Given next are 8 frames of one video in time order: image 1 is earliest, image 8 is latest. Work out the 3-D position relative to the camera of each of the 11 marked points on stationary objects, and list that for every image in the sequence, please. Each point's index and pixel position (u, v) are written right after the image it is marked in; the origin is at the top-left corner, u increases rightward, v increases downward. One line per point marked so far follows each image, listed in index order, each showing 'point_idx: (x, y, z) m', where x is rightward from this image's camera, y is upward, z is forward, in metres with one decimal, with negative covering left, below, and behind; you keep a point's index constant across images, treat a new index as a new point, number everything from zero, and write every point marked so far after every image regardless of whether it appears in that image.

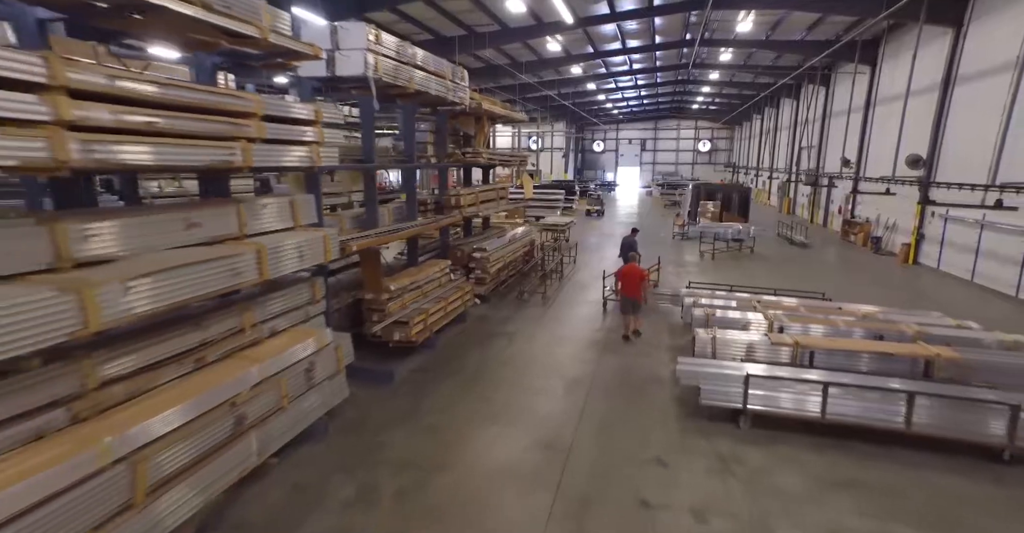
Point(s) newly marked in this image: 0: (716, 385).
0: (+1.9, -1.1, +4.4) m
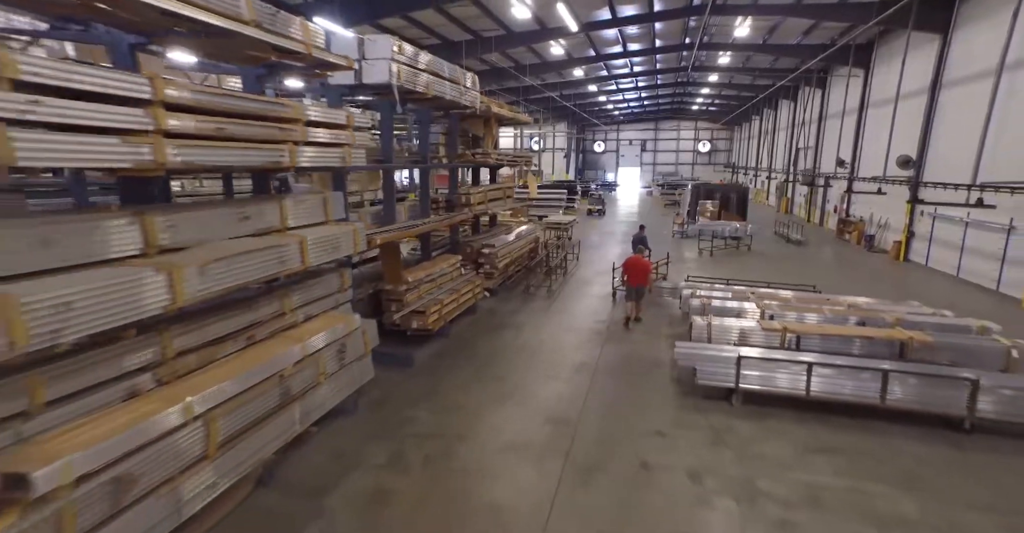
0: (+2.1, -1.0, +4.8) m
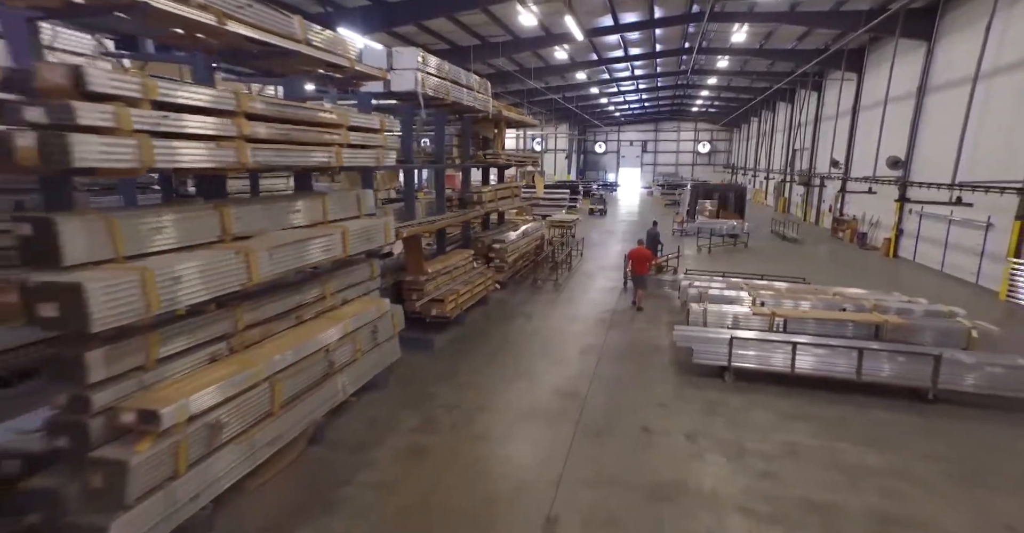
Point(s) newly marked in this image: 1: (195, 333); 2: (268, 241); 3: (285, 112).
0: (+2.2, -0.9, +5.4) m
1: (-2.2, -0.5, +3.4) m
2: (-1.9, +0.2, +3.8) m
3: (-1.8, +1.2, +3.9) m
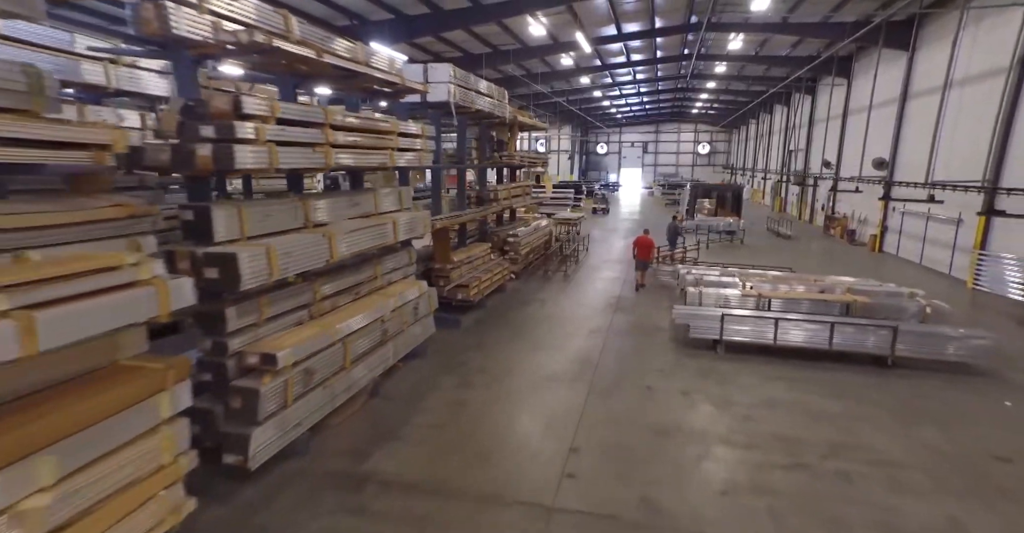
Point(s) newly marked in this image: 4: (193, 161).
0: (+2.5, -0.7, +6.3) m
1: (-2.0, -0.3, +4.2) m
2: (-1.7, +0.4, +4.7) m
3: (-1.5, +1.4, +4.8) m
4: (-2.1, +0.7, +3.3) m
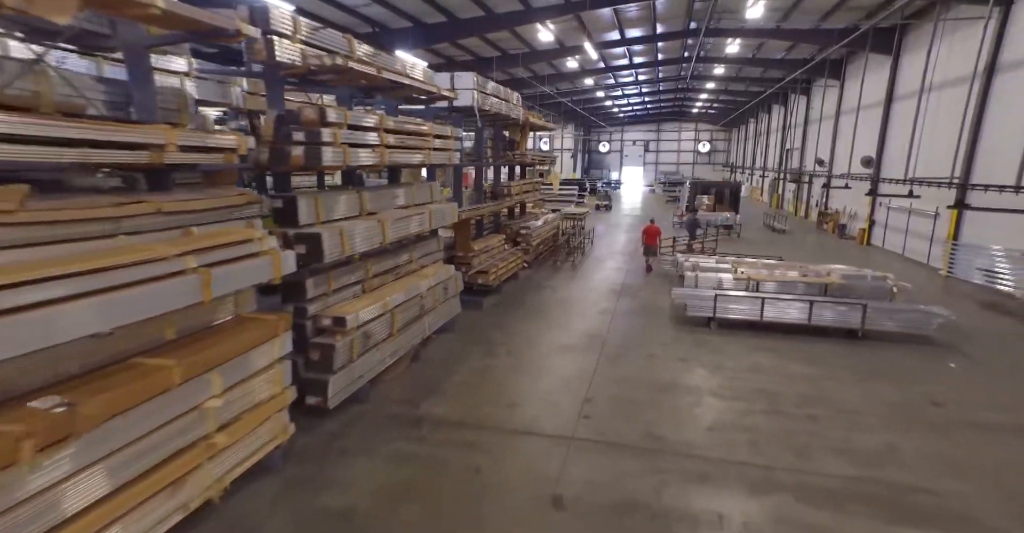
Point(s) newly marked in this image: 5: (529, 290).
0: (+2.7, -0.5, +7.1) m
1: (-1.7, -0.1, +5.1) m
2: (-1.4, +0.6, +5.6) m
3: (-1.3, +1.6, +5.6) m
4: (-1.9, +0.9, +4.1) m
5: (+0.3, -0.5, +9.4) m
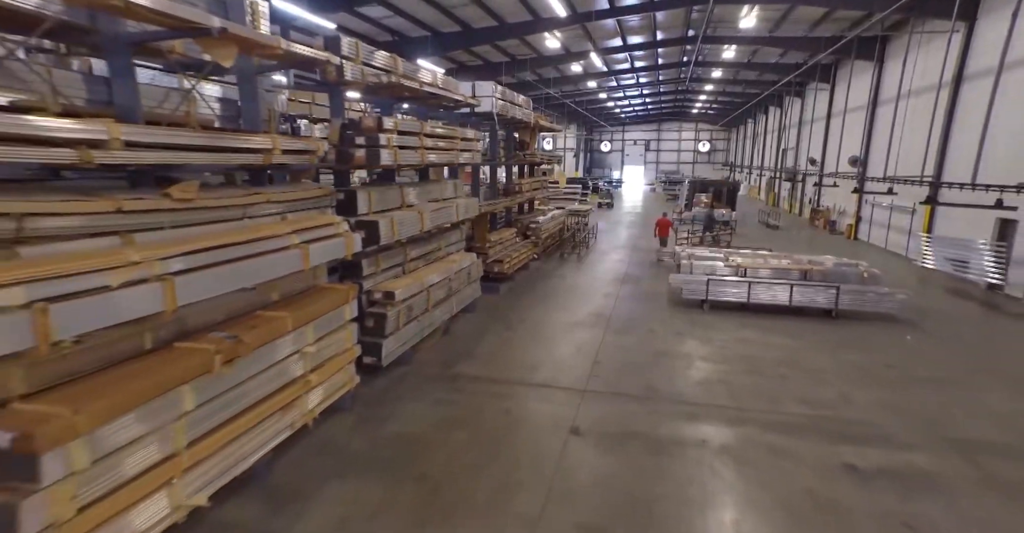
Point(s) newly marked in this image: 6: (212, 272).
0: (+3.0, -0.3, +8.0) m
1: (-1.5, +0.1, +6.0) m
2: (-1.2, +0.8, +6.5) m
3: (-1.0, +1.8, +6.5) m
4: (-1.7, +1.1, +5.0) m
5: (+0.6, -0.3, +10.3) m
6: (-1.9, 0.0, +3.0) m
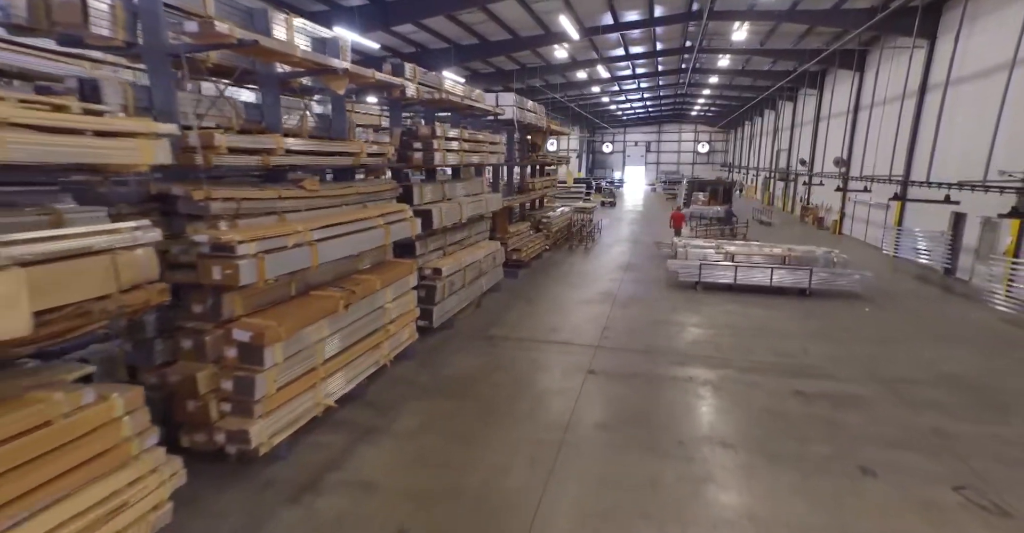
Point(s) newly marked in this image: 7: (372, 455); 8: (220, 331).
0: (+3.3, -0.1, +9.2) m
1: (-1.1, +0.3, +7.2) m
2: (-0.8, +1.0, +7.7) m
3: (-0.7, +2.1, +7.7) m
4: (-1.3, +1.4, +6.2) m
5: (+0.9, 0.0, +11.5) m
6: (-1.5, +0.2, +4.2) m
7: (-1.1, -1.5, +3.8) m
8: (-2.0, -0.4, +3.3) m
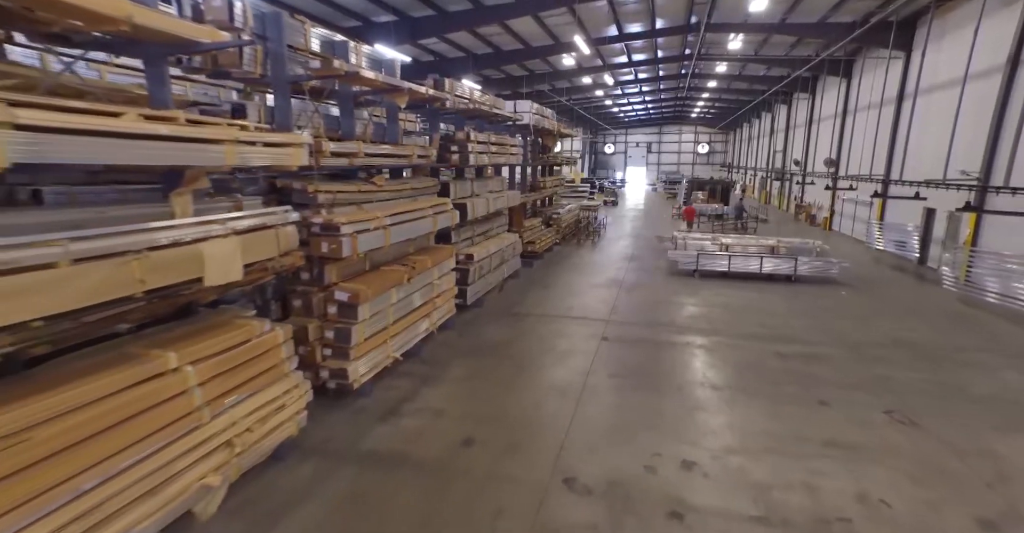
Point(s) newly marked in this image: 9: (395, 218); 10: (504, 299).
0: (+3.7, +0.1, +10.2) m
1: (-0.8, +0.5, +8.2) m
2: (-0.5, +1.2, +8.7) m
3: (-0.4, +2.3, +8.7) m
4: (-1.0, +1.6, +7.2) m
5: (+1.3, +0.2, +12.5) m
6: (-1.2, +0.4, +5.2) m
7: (-0.8, -1.3, +4.8) m
8: (-1.7, -0.2, +4.3) m
9: (-1.3, +0.5, +5.2) m
10: (-0.2, -0.6, +8.4) m
